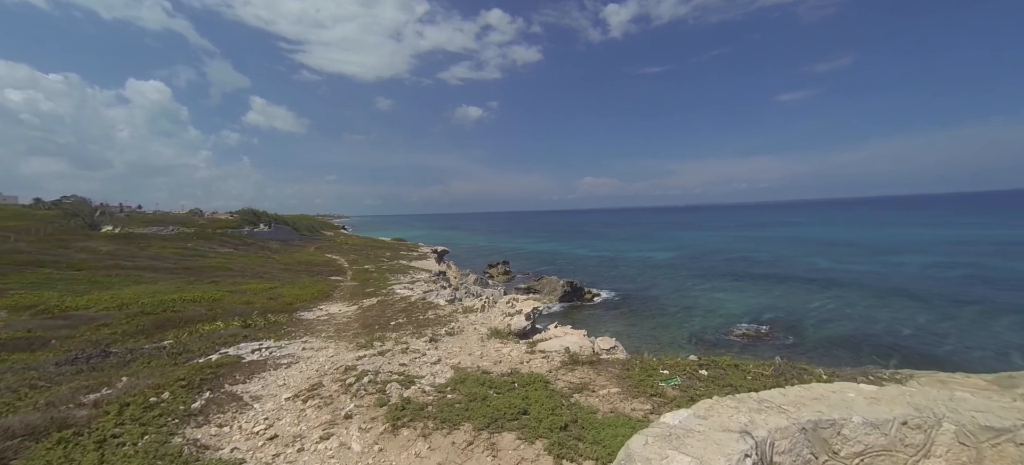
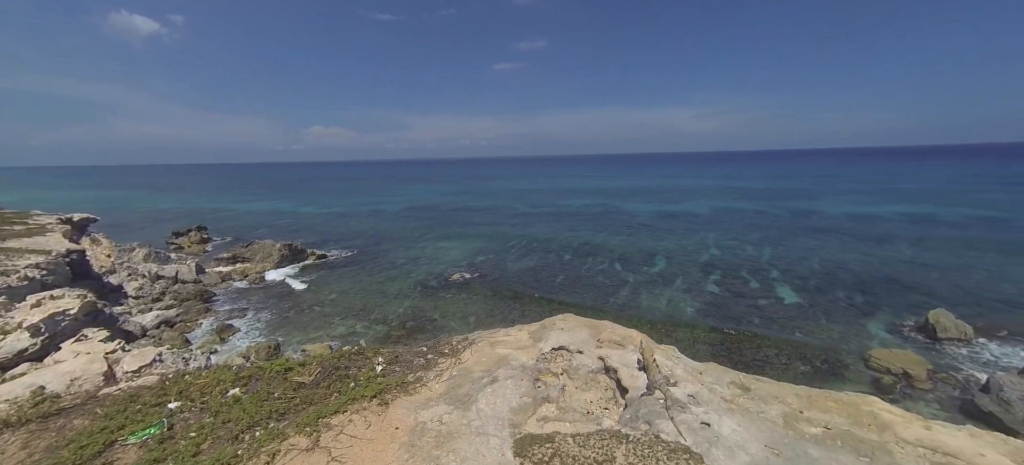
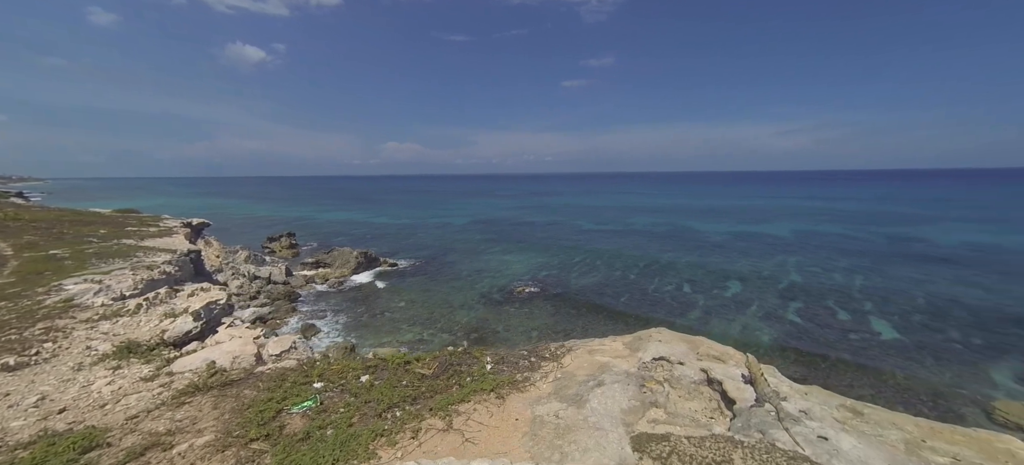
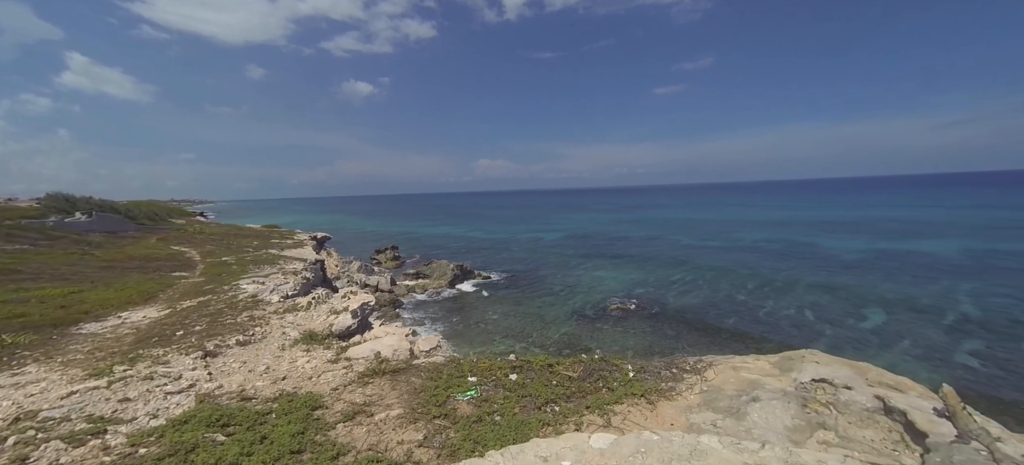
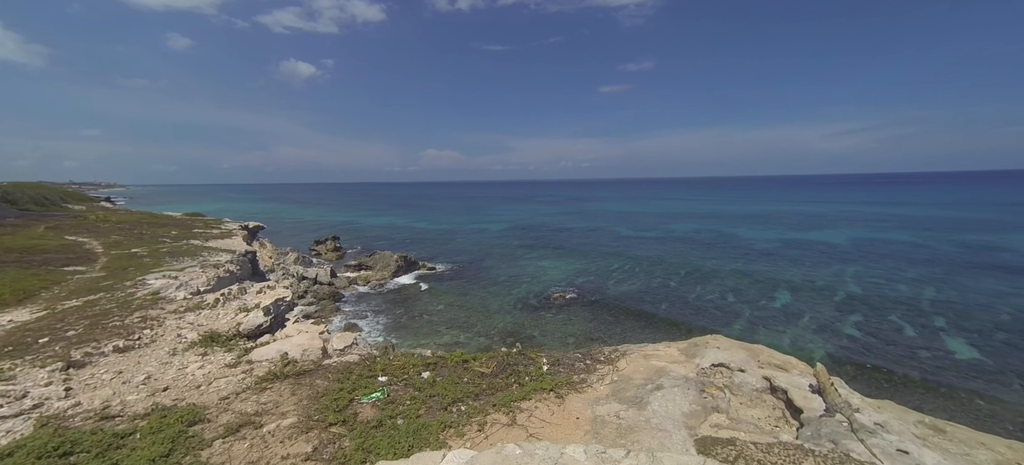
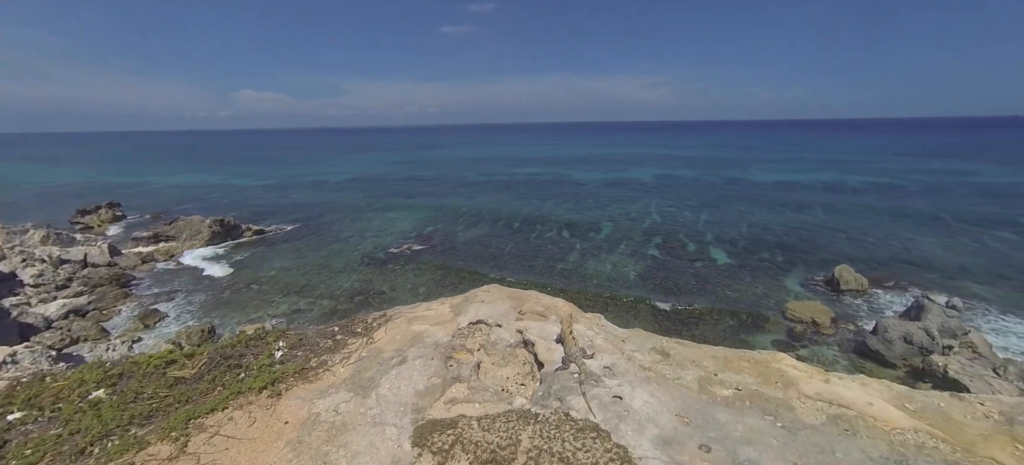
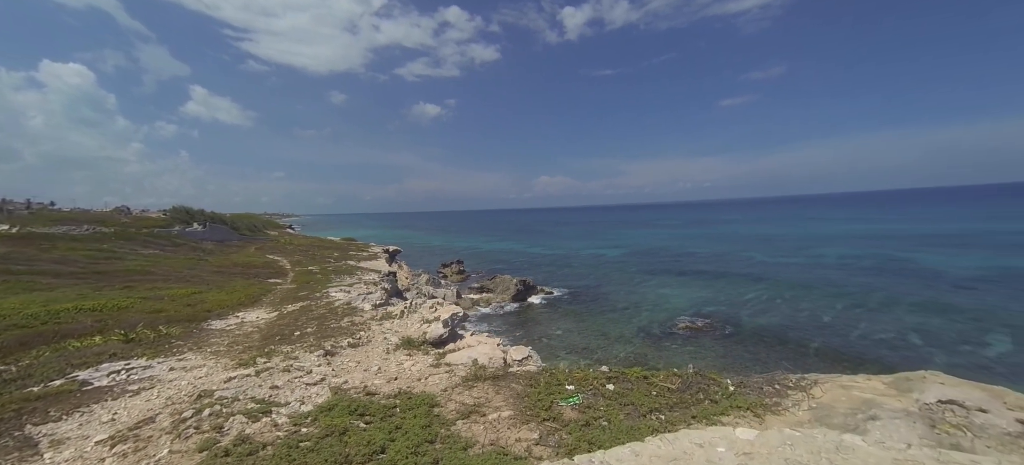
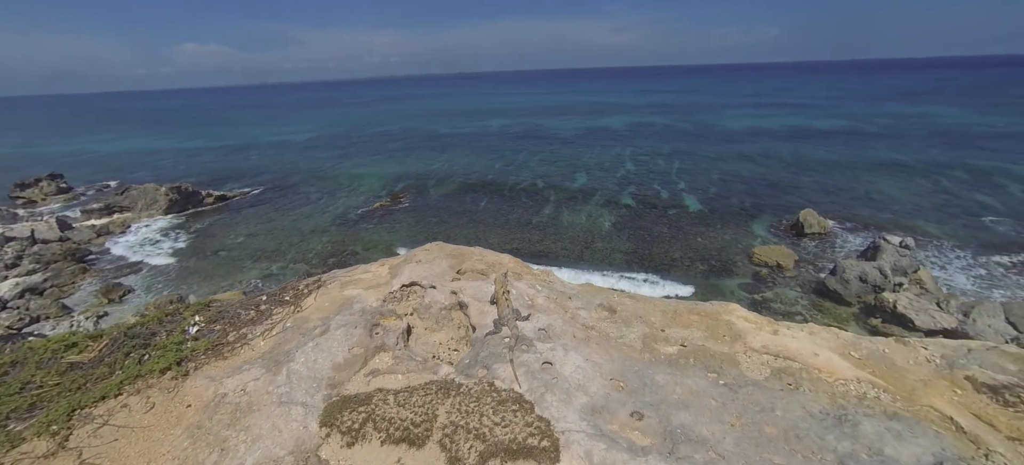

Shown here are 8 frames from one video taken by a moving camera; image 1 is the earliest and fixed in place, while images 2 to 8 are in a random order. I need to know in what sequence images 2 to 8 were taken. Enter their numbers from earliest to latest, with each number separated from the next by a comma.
7, 4, 5, 3, 2, 6, 8
